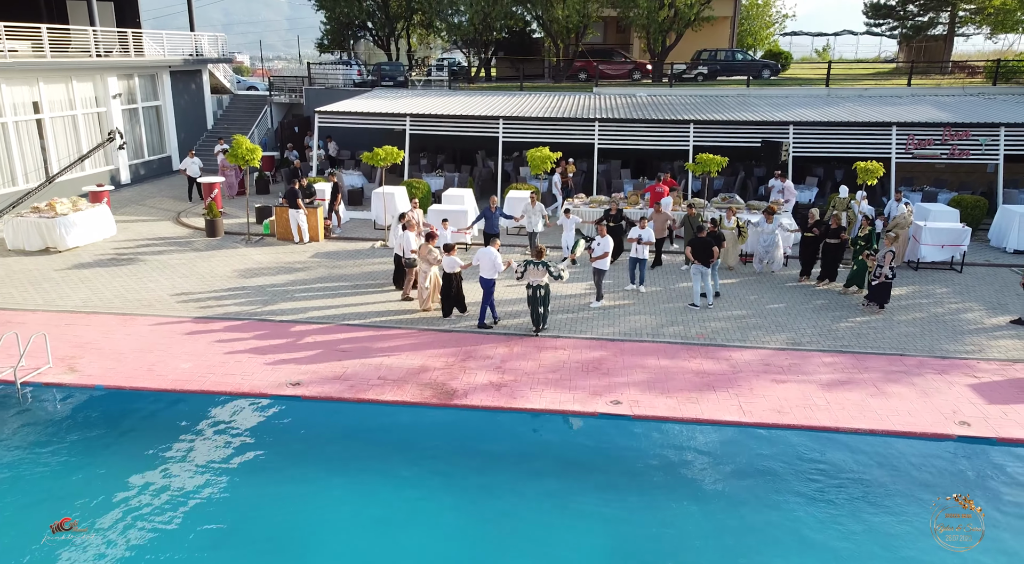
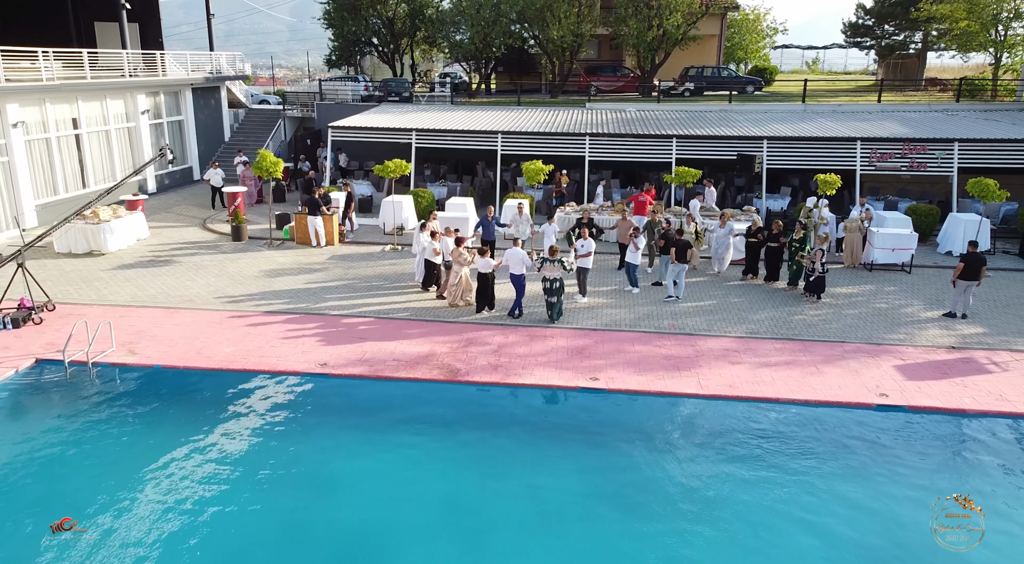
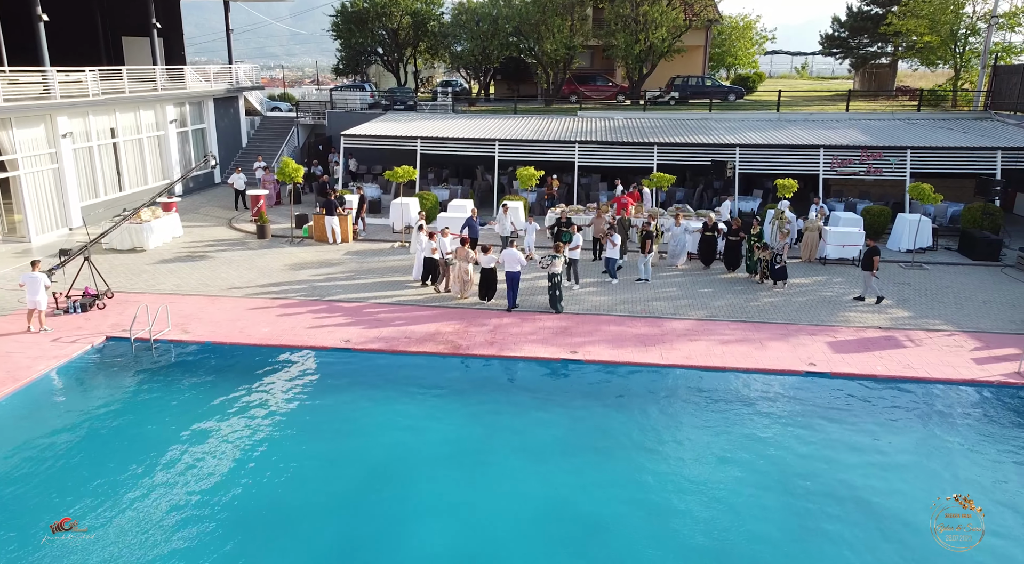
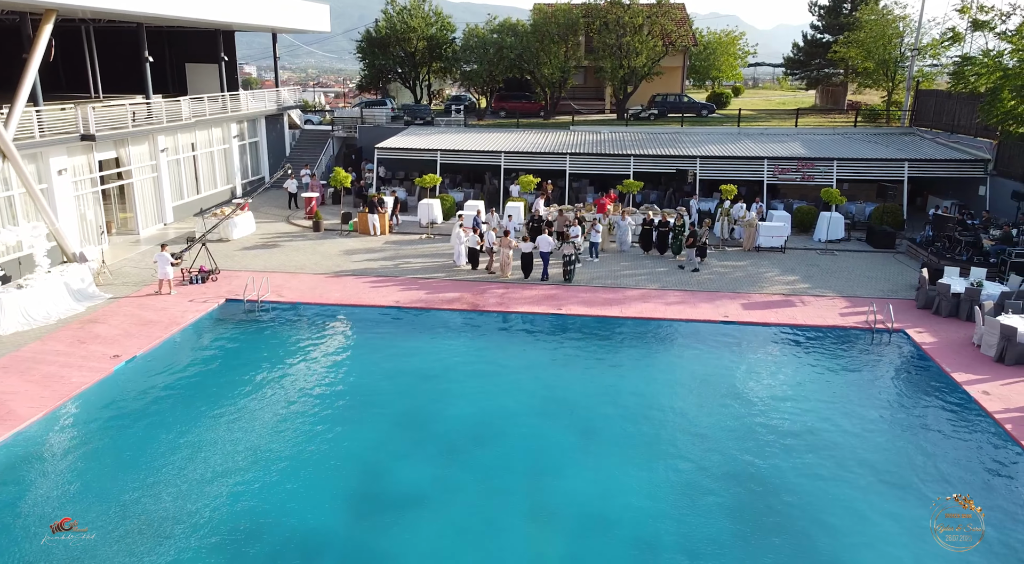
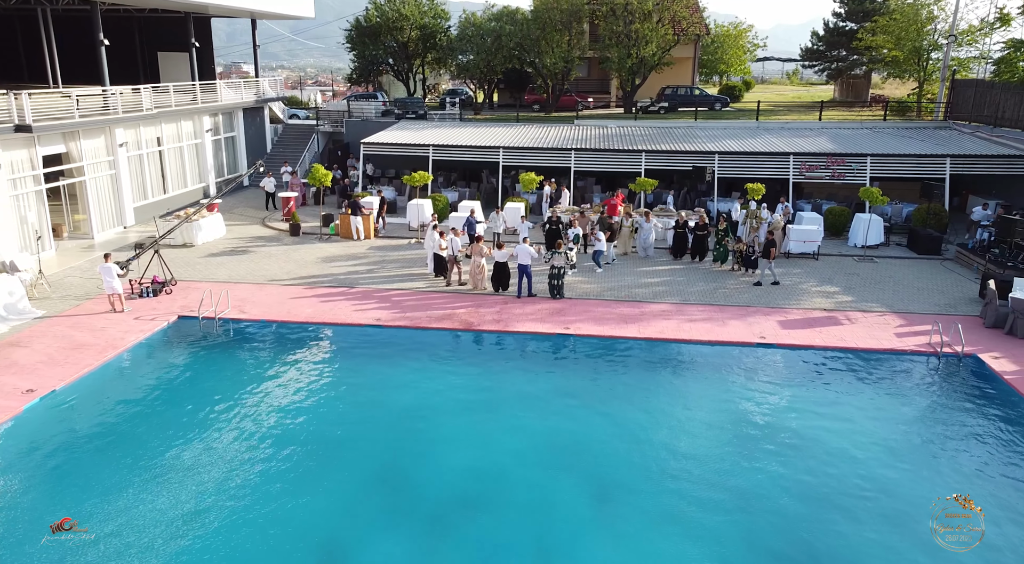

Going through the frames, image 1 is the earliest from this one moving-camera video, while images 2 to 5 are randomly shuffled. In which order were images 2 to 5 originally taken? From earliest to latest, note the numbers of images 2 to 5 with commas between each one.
2, 3, 5, 4
